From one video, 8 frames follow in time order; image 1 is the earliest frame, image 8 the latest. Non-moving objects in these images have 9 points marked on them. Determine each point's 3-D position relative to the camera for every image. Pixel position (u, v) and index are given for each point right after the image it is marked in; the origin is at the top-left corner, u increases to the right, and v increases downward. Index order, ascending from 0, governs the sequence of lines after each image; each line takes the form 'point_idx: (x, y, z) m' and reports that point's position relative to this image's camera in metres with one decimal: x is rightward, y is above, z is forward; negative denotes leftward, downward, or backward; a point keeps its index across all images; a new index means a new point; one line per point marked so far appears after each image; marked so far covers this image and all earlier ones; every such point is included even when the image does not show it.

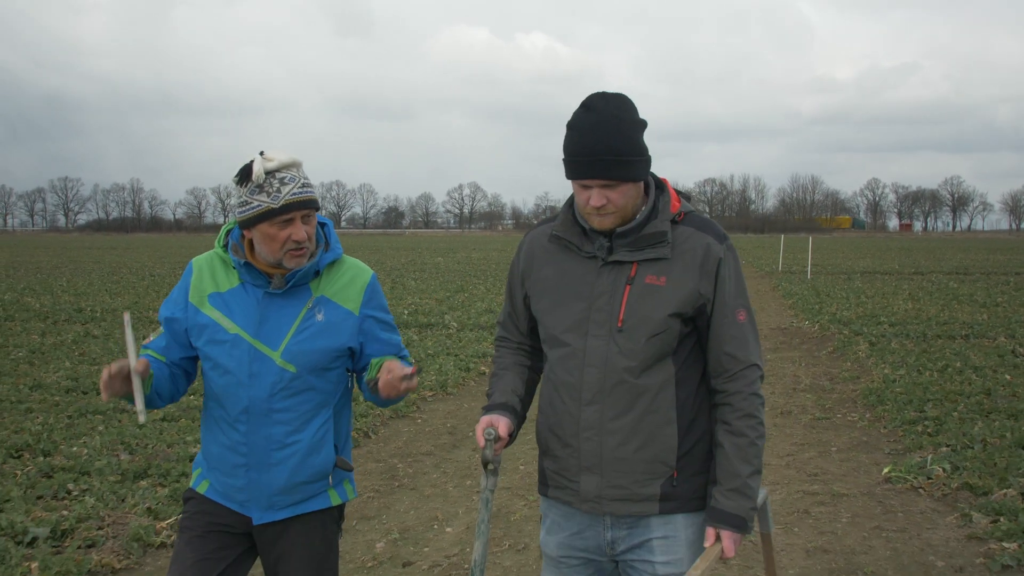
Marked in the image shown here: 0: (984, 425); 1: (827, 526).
0: (+4.4, -1.3, +7.1) m
1: (+2.2, -1.7, +5.3) m
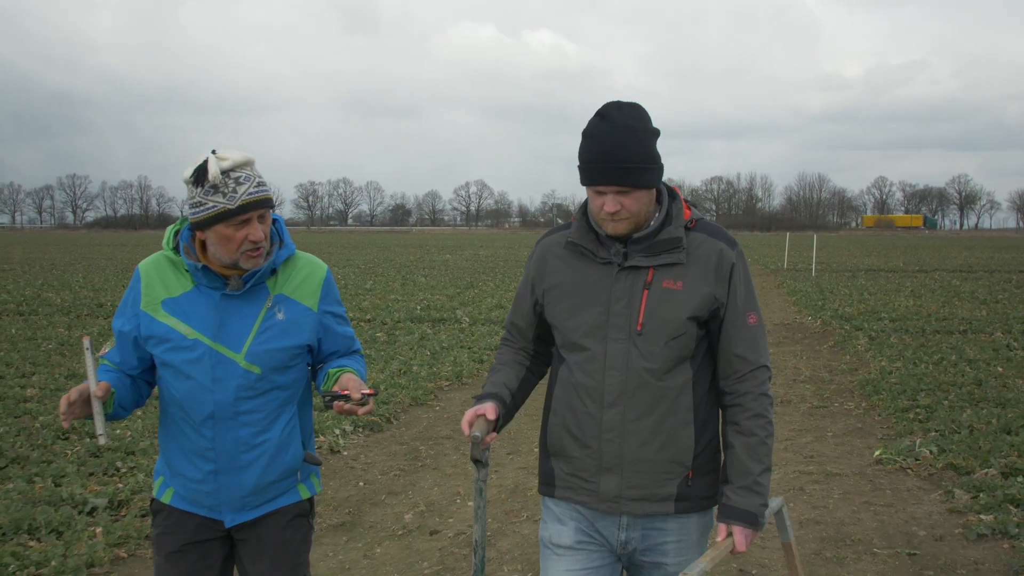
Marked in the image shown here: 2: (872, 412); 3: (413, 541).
0: (+4.6, -1.2, +7.5) m
1: (+2.3, -1.6, +5.7) m
2: (+3.9, -1.3, +8.2) m
3: (-0.7, -1.7, +5.2) m
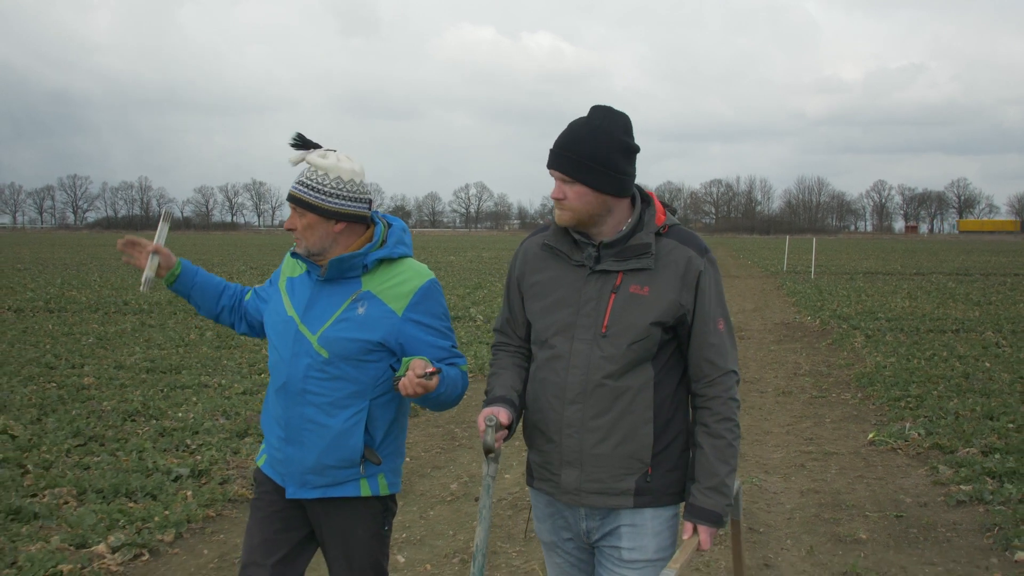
0: (+4.9, -1.2, +8.2) m
1: (+2.6, -1.6, +6.5) m
2: (+4.2, -1.3, +8.9) m
3: (-0.4, -1.7, +5.9) m
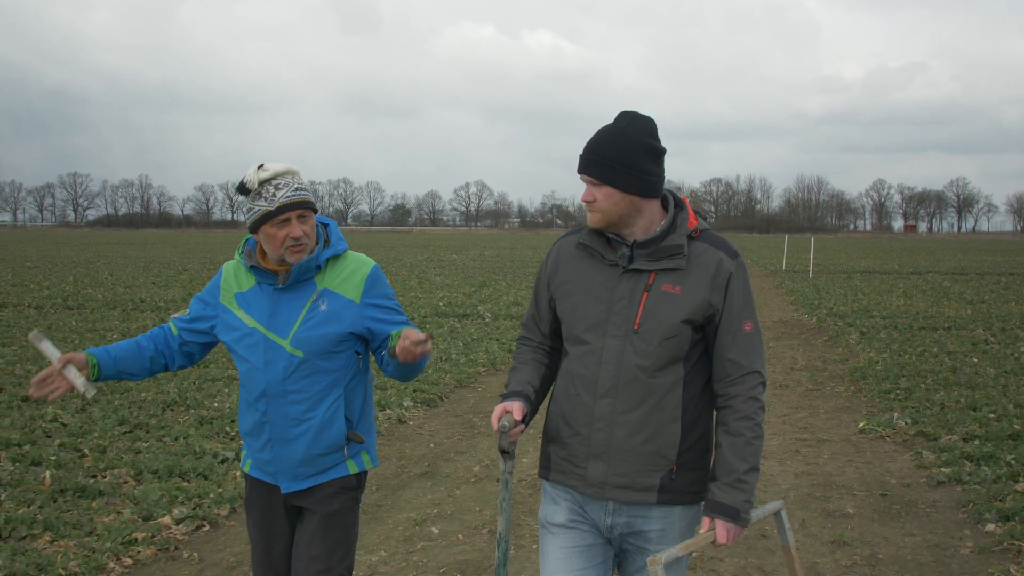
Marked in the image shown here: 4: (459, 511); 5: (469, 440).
0: (+5.0, -1.2, +8.7) m
1: (+2.8, -1.6, +7.0) m
2: (+4.4, -1.3, +9.5) m
3: (-0.2, -1.7, +6.4) m
4: (-0.4, -1.8, +6.0) m
5: (-0.4, -1.6, +7.7) m
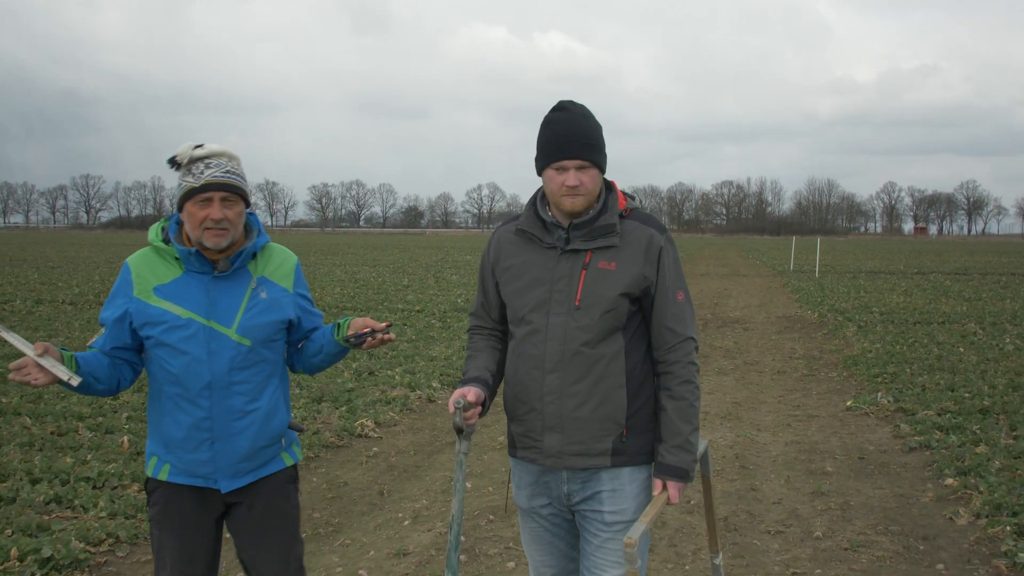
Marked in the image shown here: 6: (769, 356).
0: (+5.3, -1.1, +9.5) m
1: (+3.0, -1.5, +7.8) m
2: (+4.6, -1.2, +10.3) m
3: (0.0, -1.6, +7.3) m
4: (-0.2, -1.6, +6.8) m
5: (-0.2, -1.4, +8.6) m
6: (+4.2, -1.1, +12.3) m
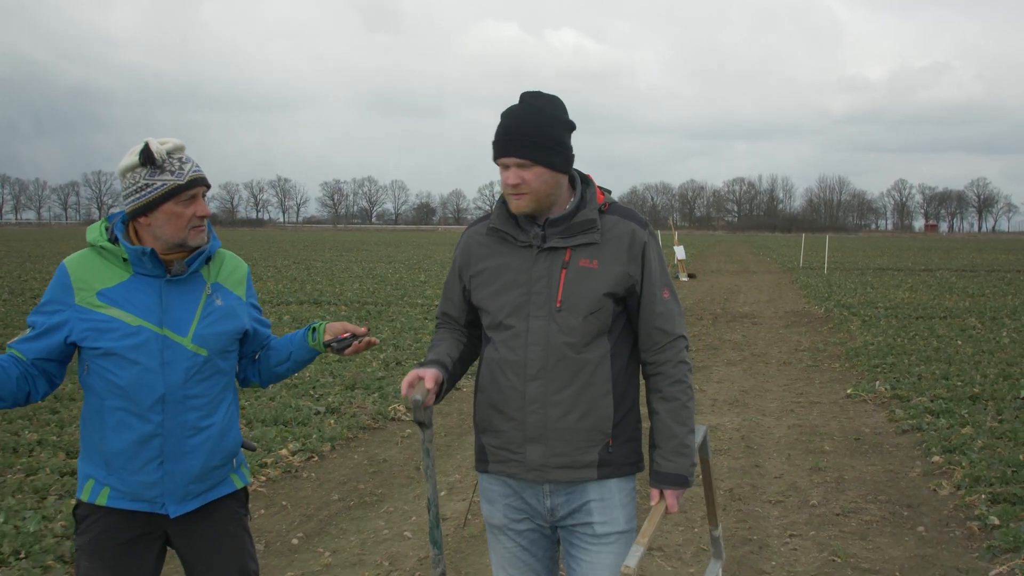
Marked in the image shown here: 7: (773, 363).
0: (+5.5, -1.1, +10.1) m
1: (+3.2, -1.4, +8.4) m
2: (+4.9, -1.2, +10.8) m
3: (+0.2, -1.5, +7.9) m
4: (0.0, -1.6, +7.4) m
5: (0.0, -1.4, +9.2) m
6: (+4.5, -1.0, +12.8) m
7: (+4.0, -1.2, +11.6) m
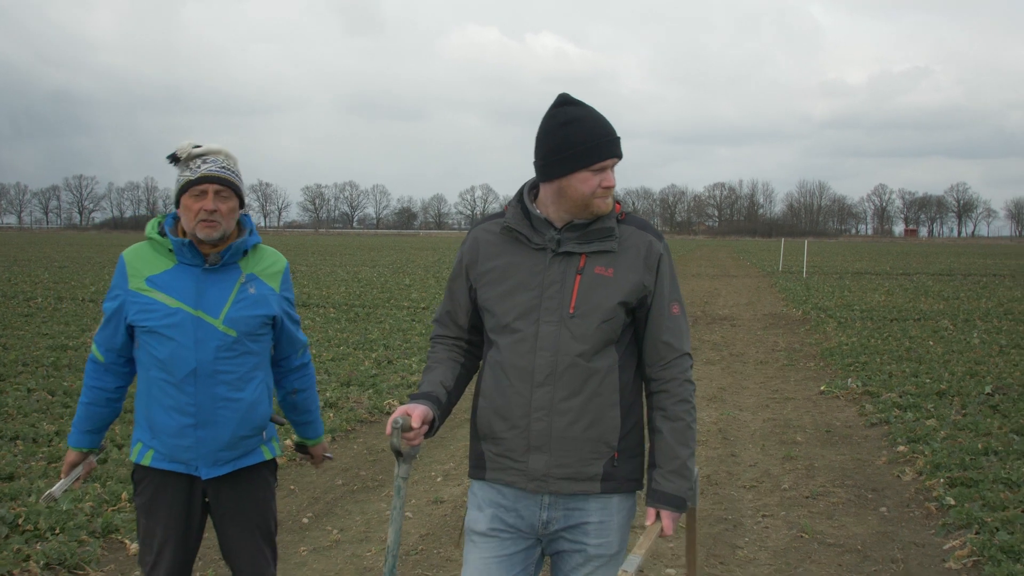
0: (+5.4, -1.1, +10.5) m
1: (+3.1, -1.4, +8.8) m
2: (+4.7, -1.2, +11.3) m
3: (+0.1, -1.5, +8.3) m
4: (-0.1, -1.6, +7.8) m
5: (-0.1, -1.4, +9.5) m
6: (+4.3, -1.1, +13.3) m
7: (+3.8, -1.2, +12.0) m
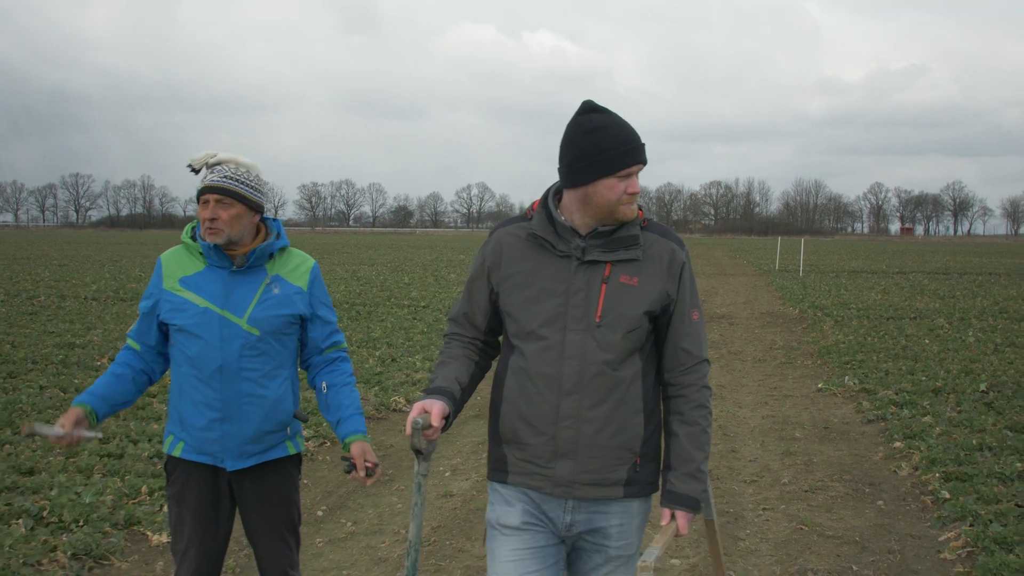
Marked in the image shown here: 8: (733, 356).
0: (+5.4, -1.1, +10.7) m
1: (+3.2, -1.4, +9.0) m
2: (+4.7, -1.2, +11.4) m
3: (+0.1, -1.5, +8.4) m
4: (0.0, -1.6, +7.9) m
5: (-0.1, -1.4, +9.7) m
6: (+4.3, -1.1, +13.5) m
7: (+3.9, -1.2, +12.2) m
8: (+3.7, -1.1, +12.5) m
